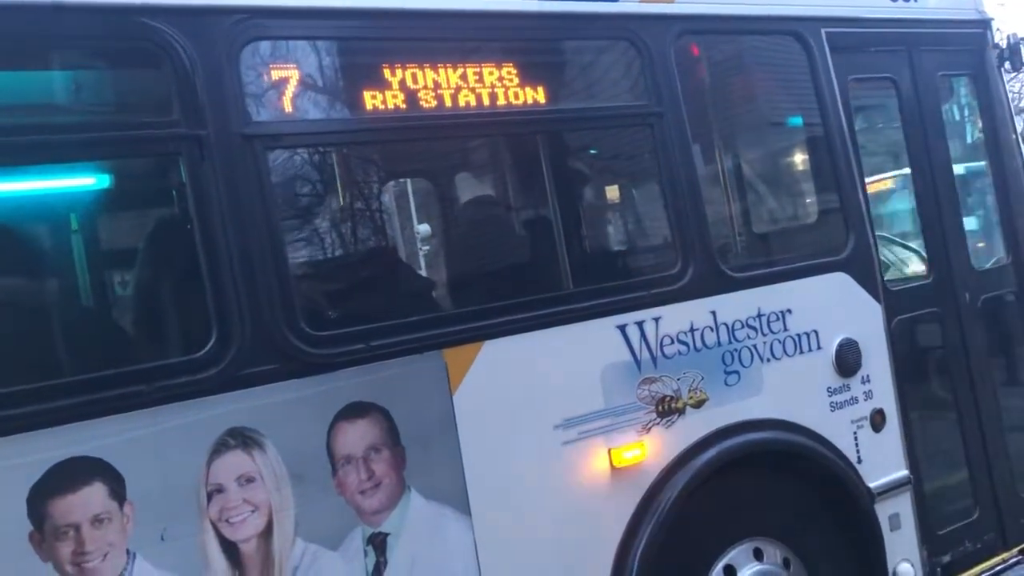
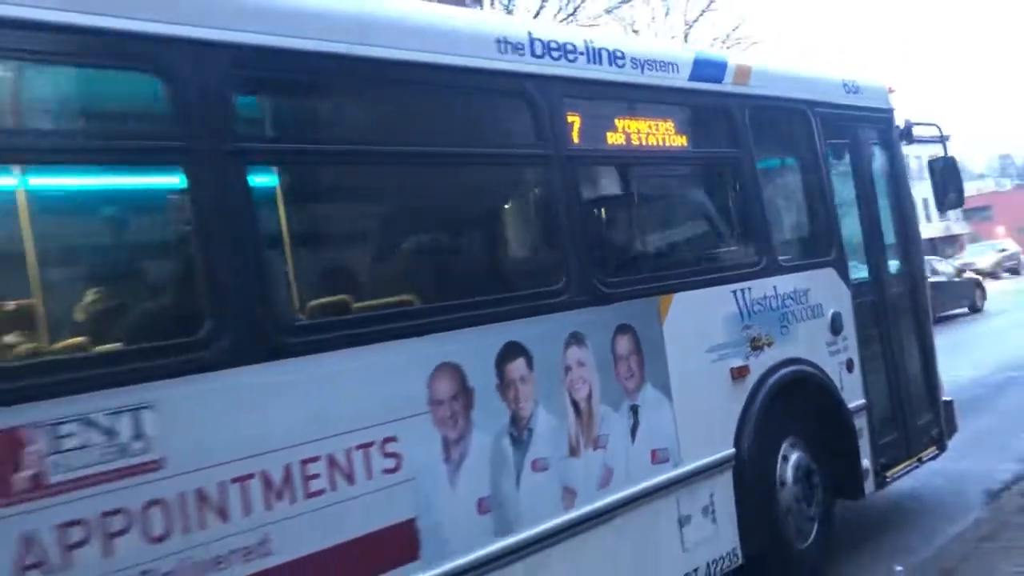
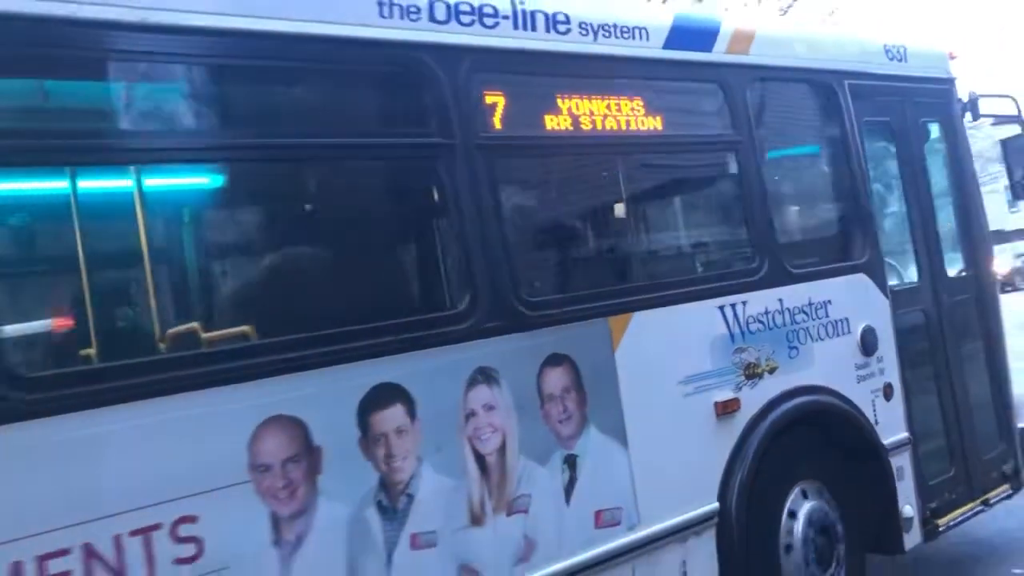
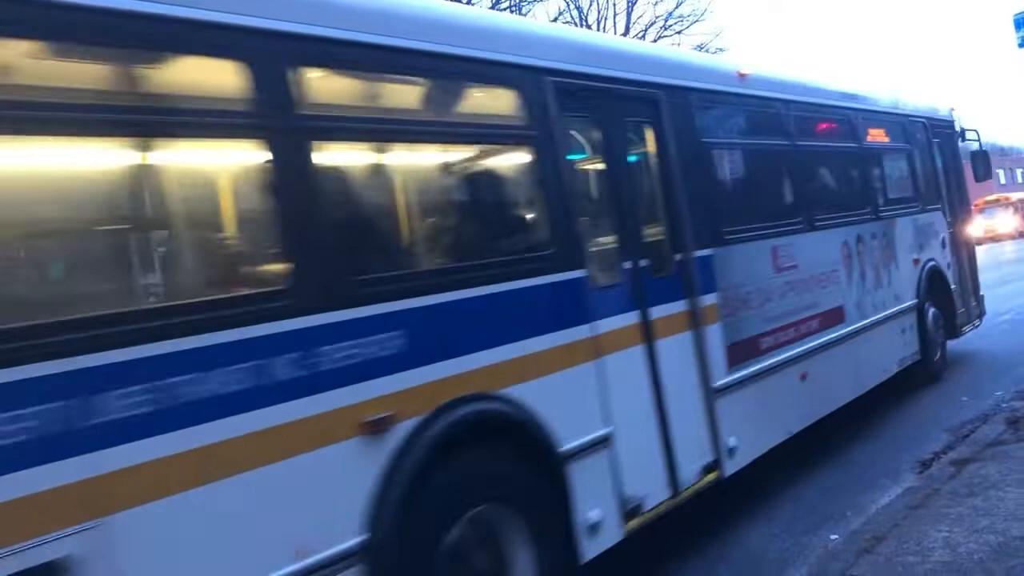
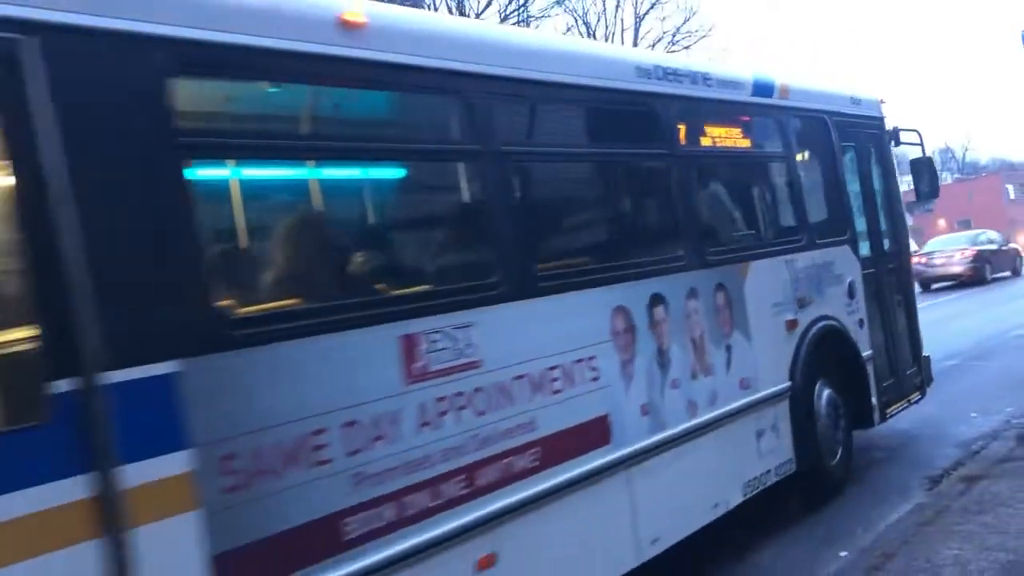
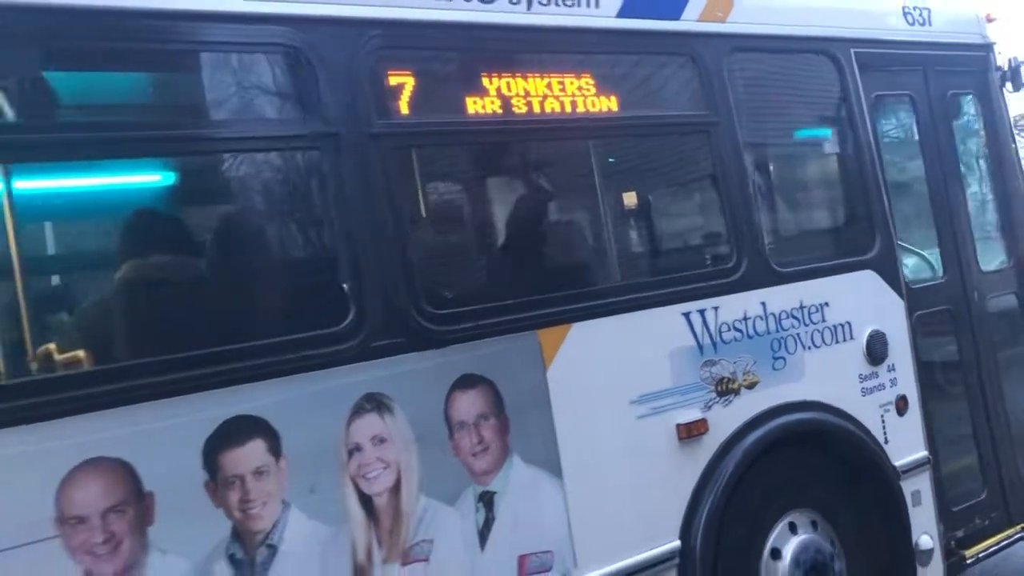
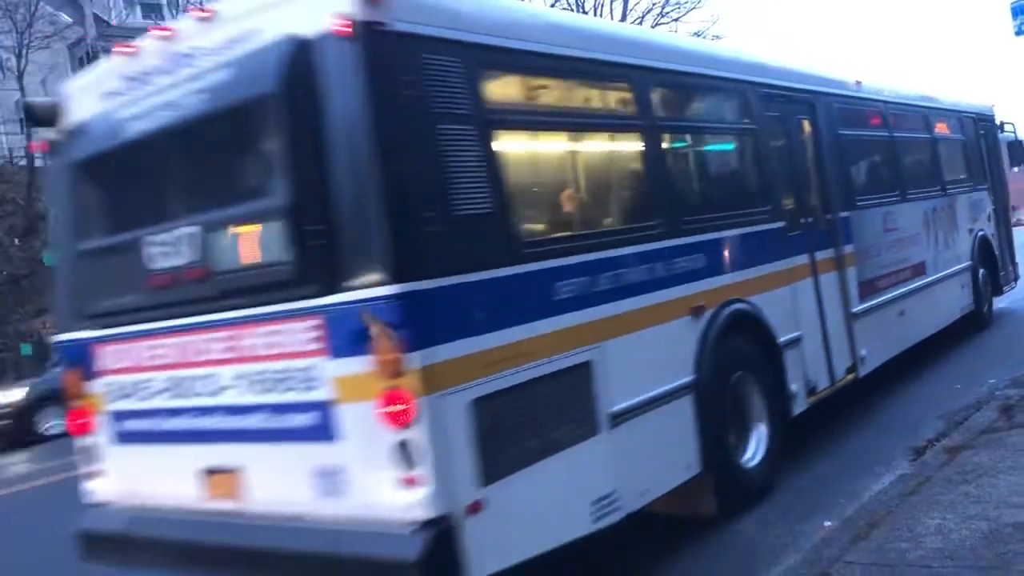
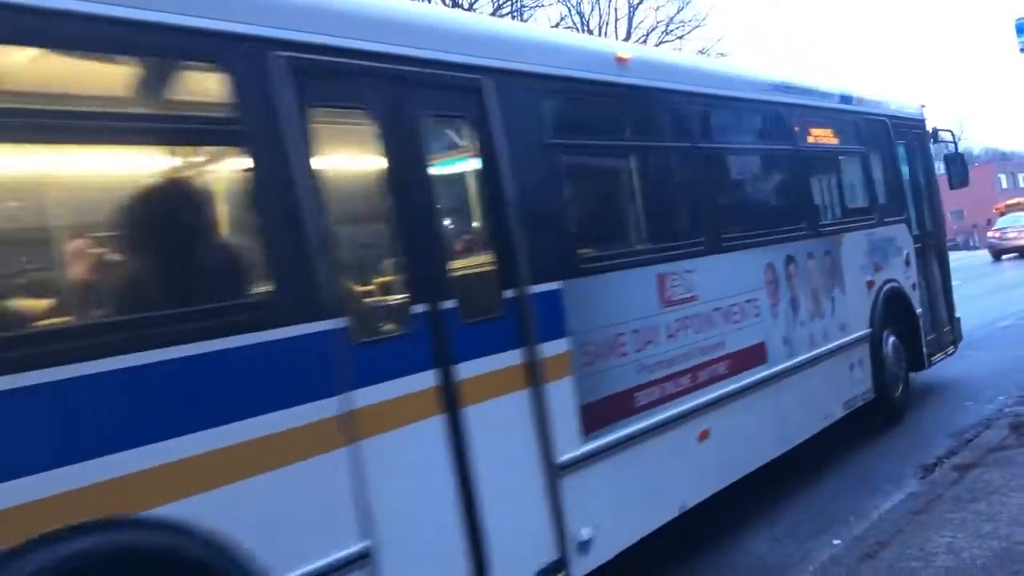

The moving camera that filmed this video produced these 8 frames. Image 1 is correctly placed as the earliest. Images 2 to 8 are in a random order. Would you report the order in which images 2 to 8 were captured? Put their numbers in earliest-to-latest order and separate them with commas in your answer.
6, 3, 2, 5, 8, 4, 7
